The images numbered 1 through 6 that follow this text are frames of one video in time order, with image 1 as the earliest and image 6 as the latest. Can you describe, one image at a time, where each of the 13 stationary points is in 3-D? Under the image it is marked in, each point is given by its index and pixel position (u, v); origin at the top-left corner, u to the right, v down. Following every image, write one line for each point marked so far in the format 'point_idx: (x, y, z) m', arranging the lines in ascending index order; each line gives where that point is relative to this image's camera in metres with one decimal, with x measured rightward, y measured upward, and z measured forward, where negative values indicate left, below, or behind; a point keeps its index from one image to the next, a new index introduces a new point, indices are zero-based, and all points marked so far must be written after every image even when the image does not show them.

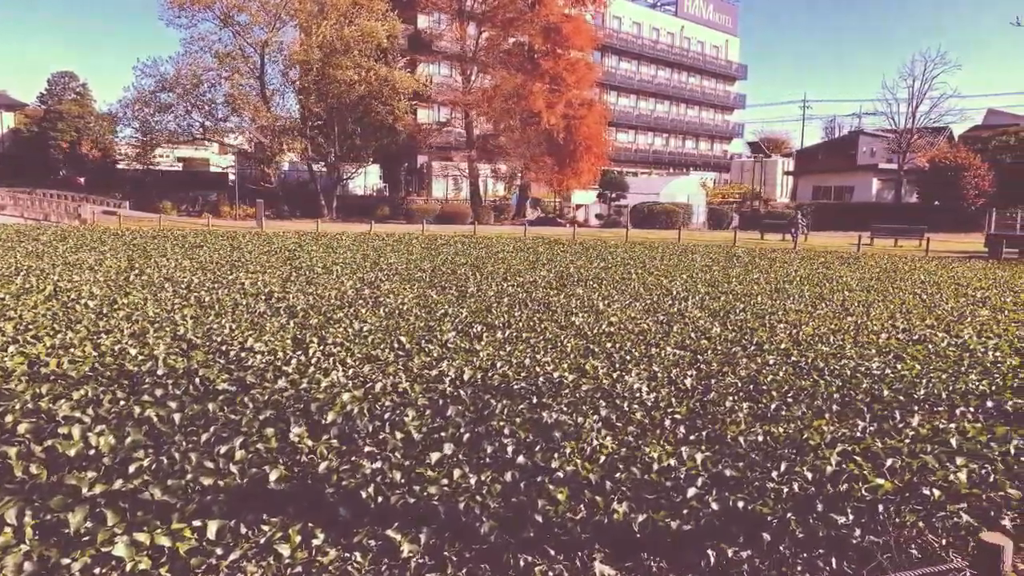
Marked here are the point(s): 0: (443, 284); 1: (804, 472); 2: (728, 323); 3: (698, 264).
0: (-1.0, 0.0, +11.0) m
1: (+1.4, -0.9, +3.7) m
2: (+2.1, -0.4, +8.2) m
3: (+3.7, +0.5, +15.9) m
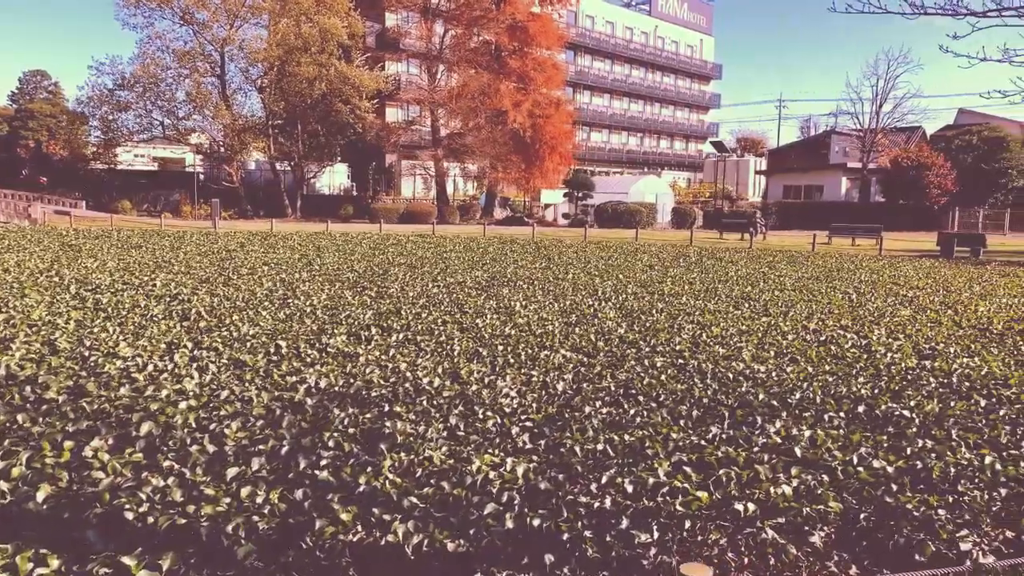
0: (-2.0, 0.0, +10.8) m
1: (+0.5, -0.9, +3.5) m
2: (+1.2, -0.4, +8.0) m
3: (+2.6, +0.5, +15.7) m
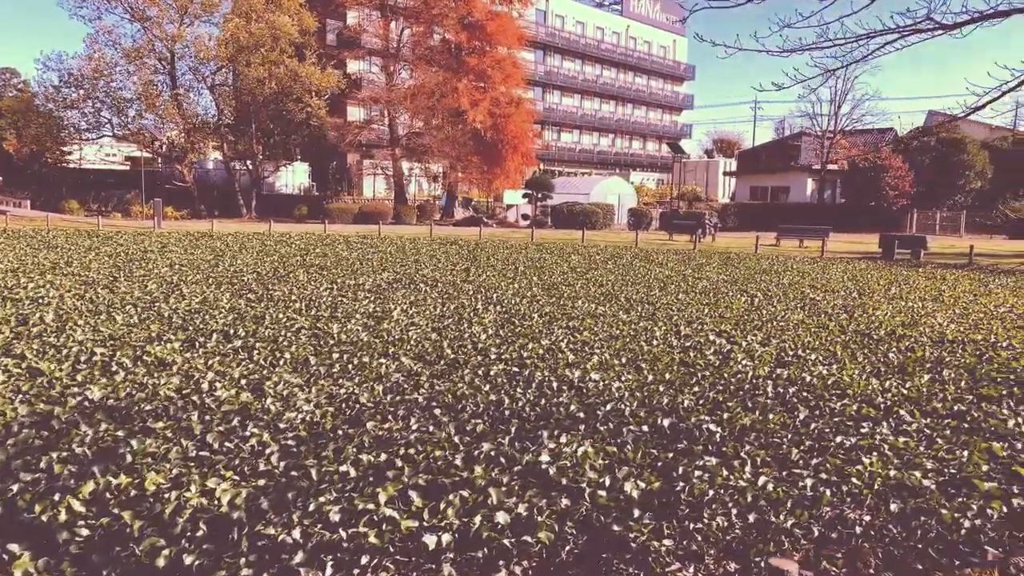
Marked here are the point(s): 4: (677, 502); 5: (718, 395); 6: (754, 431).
0: (-3.4, 0.0, +10.4) m
1: (-0.7, -0.9, +3.2) m
2: (-0.1, -0.4, +7.7) m
3: (+1.1, +0.4, +15.4) m
4: (+0.7, -0.9, +3.5) m
5: (+1.4, -0.7, +5.3) m
6: (+1.4, -0.8, +4.6) m
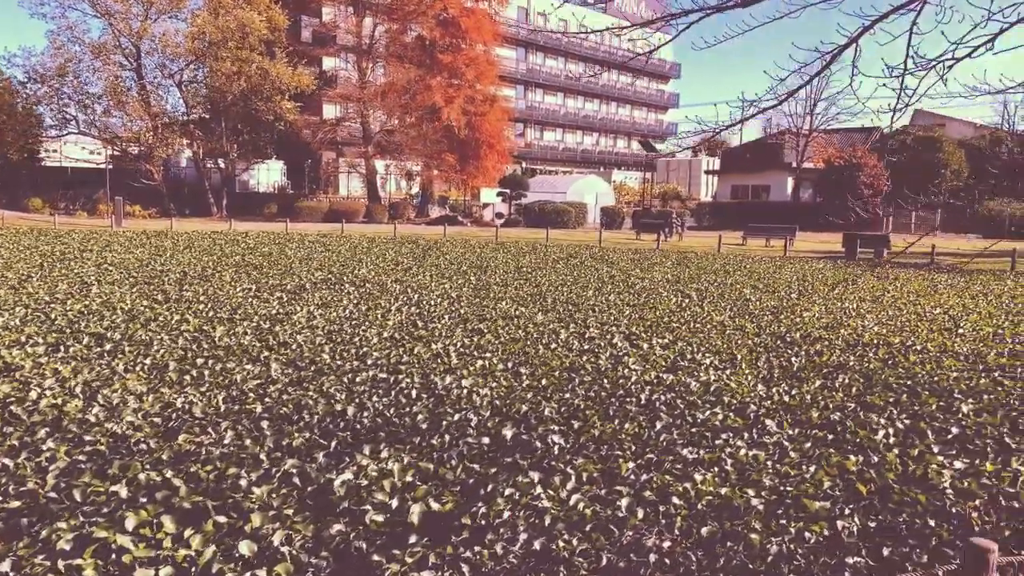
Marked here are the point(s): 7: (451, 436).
0: (-4.3, 0.0, +10.1) m
1: (-1.6, -0.9, +2.9) m
2: (-1.1, -0.4, +7.4) m
3: (+0.1, +0.4, +15.1) m
4: (-0.2, -0.9, +3.2) m
5: (+0.4, -0.7, +5.0) m
6: (+0.5, -0.8, +4.3) m
7: (-0.3, -0.8, +4.3) m
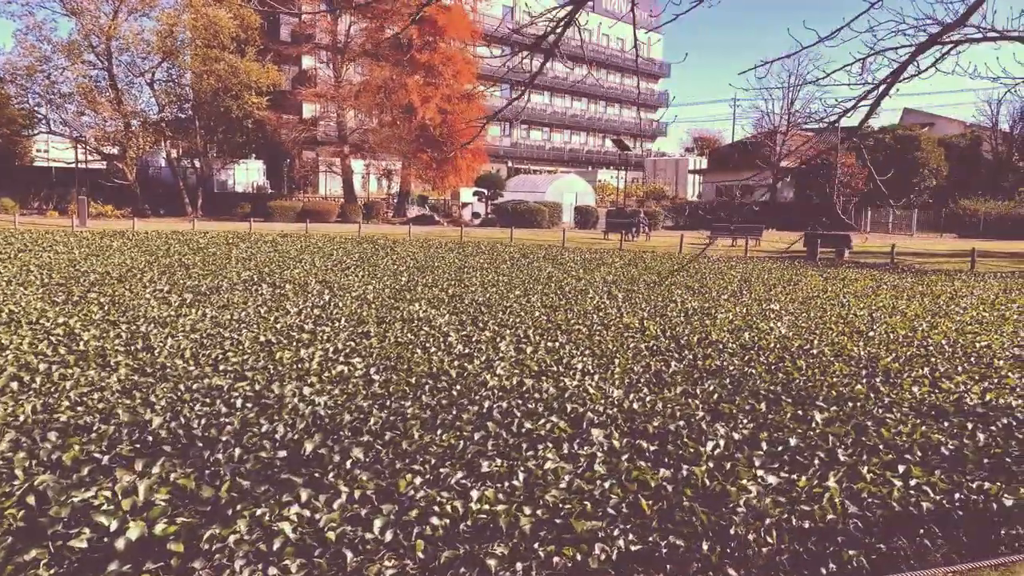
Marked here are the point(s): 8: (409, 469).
0: (-5.4, 0.0, +9.8) m
1: (-2.7, -0.9, +2.7) m
2: (-2.1, -0.4, +7.2) m
3: (-0.9, +0.4, +14.9) m
4: (-1.2, -1.0, +2.9) m
5: (-0.6, -0.7, +4.8) m
6: (-0.6, -0.8, +4.0) m
7: (-1.3, -0.8, +4.1) m
8: (-0.5, -0.9, +3.9) m
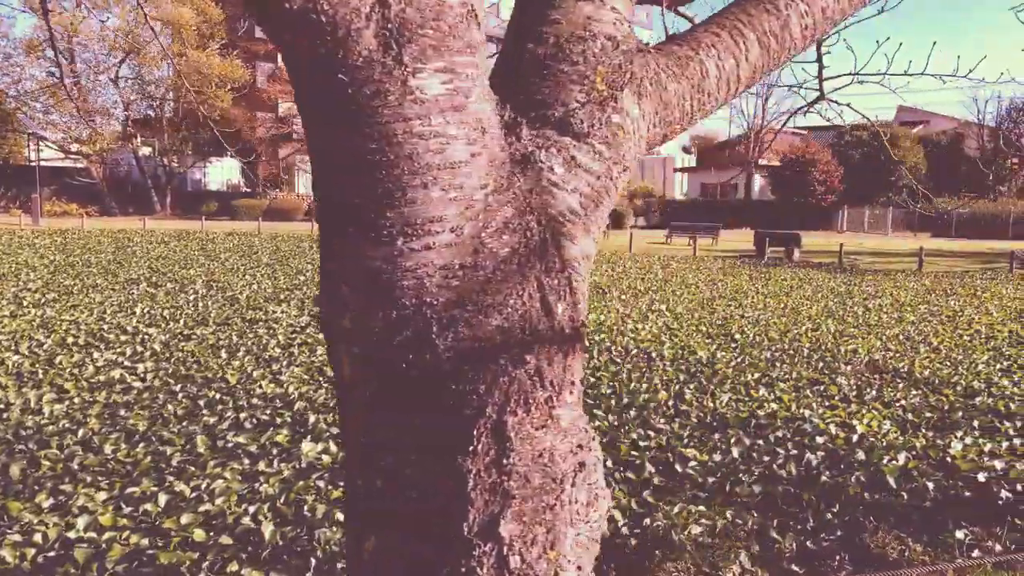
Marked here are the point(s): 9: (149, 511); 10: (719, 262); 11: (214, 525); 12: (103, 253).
0: (-6.8, 0.0, +9.5) m
1: (-4.2, -0.9, +2.3) m
2: (-3.6, -0.4, +6.8) m
3: (-2.3, +0.4, +14.5) m
4: (-2.7, -1.0, +2.5) m
5: (-2.1, -0.7, +4.4) m
6: (-2.1, -0.8, +3.7) m
7: (-2.8, -0.8, +3.7) m
8: (-2.0, -0.9, +3.5) m
9: (-1.5, -0.9, +3.3) m
10: (+4.4, +0.6, +17.1) m
11: (-1.2, -0.9, +3.2) m
12: (-7.6, +0.7, +15.4) m
